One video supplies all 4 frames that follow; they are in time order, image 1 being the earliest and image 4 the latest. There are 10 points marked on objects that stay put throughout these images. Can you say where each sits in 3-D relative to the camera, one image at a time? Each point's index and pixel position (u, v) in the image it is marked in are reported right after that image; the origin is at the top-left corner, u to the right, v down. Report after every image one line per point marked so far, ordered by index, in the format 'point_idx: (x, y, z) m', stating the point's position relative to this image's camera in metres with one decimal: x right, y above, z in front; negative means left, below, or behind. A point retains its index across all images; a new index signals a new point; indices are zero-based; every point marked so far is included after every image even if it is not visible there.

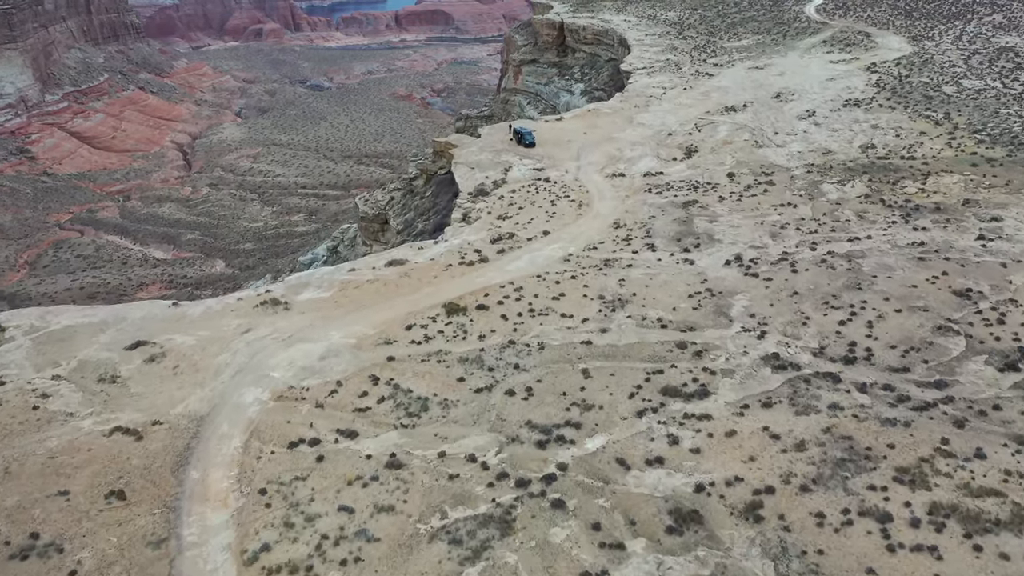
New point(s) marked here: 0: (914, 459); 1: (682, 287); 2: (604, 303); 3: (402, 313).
0: (+5.8, -2.5, +12.2) m
1: (+3.8, 0.0, +18.7) m
2: (+2.0, -0.3, +18.0) m
3: (-2.3, -0.5, +17.7) m
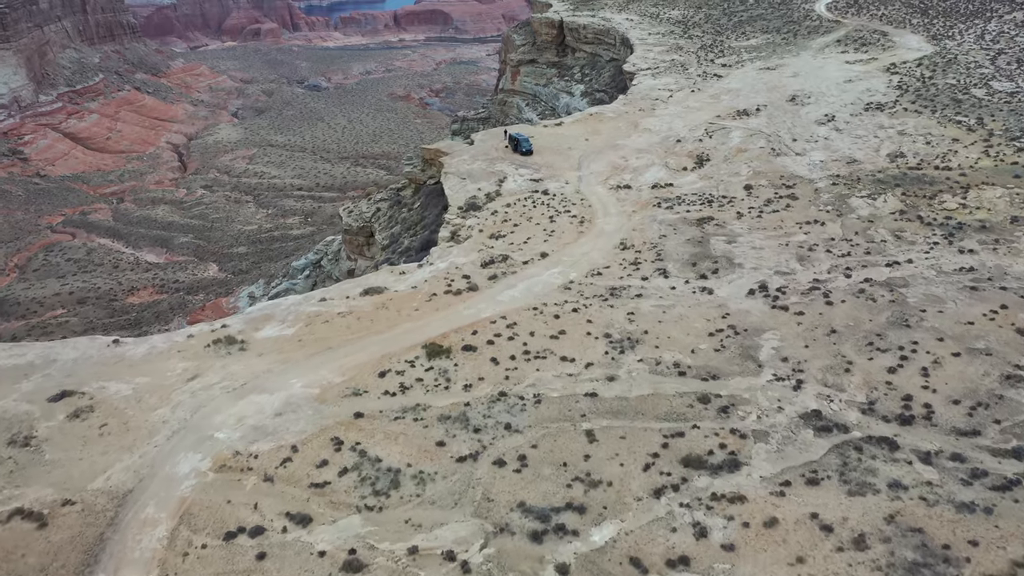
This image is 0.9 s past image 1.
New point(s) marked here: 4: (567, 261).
0: (+5.7, -3.2, +9.6) m
1: (+3.6, -0.7, +16.2) m
2: (+1.8, -1.0, +15.4) m
3: (-2.4, -1.2, +15.2) m
4: (+1.3, +0.6, +19.7) m
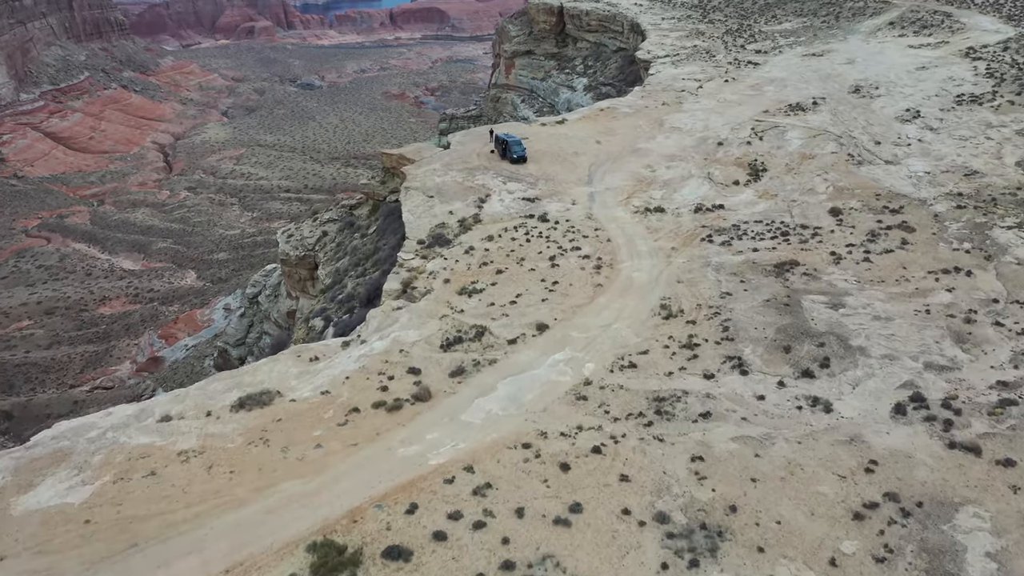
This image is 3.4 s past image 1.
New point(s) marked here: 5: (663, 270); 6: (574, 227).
0: (+5.4, -4.5, +2.3) m
1: (+3.3, -2.1, +8.8) m
2: (+1.5, -2.4, +8.1) m
3: (-2.7, -2.6, +7.8) m
4: (+1.0, -0.7, +12.4) m
5: (+2.7, +0.3, +14.8) m
6: (+1.3, +1.2, +17.1) m
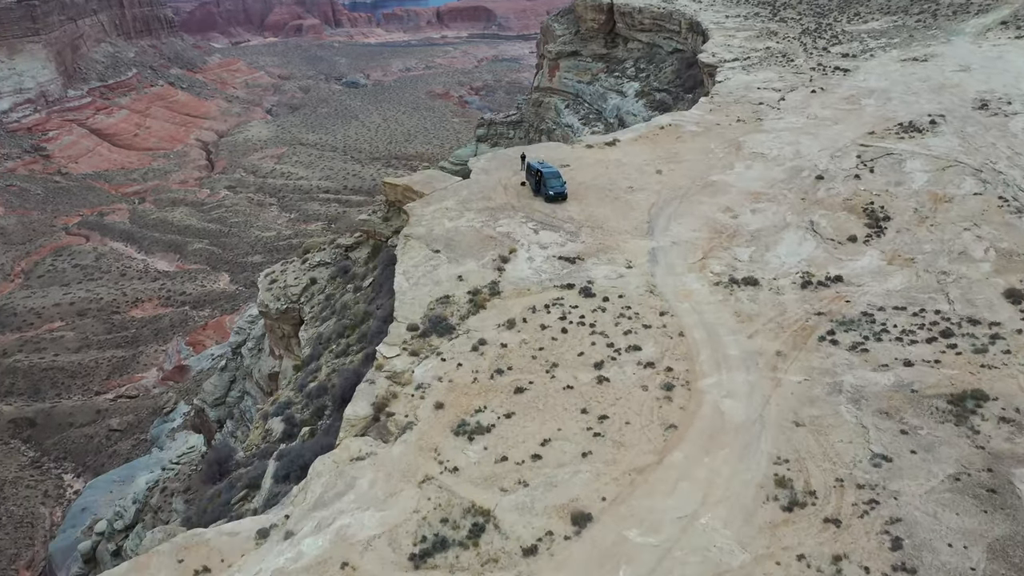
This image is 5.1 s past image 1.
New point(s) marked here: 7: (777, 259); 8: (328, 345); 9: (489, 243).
0: (+4.9, -6.2, -2.9) m
1: (+3.3, -3.6, +3.7) m
2: (+1.4, -3.9, +3.0) m
3: (-2.9, -4.1, +3.0) m
4: (+1.1, -2.3, +7.3) m
5: (+3.0, -1.2, +9.6) m
6: (+1.7, -0.3, +12.0) m
7: (+4.2, +0.4, +13.6) m
8: (-3.5, -1.1, +15.8) m
9: (-0.4, +0.8, +14.6) m
